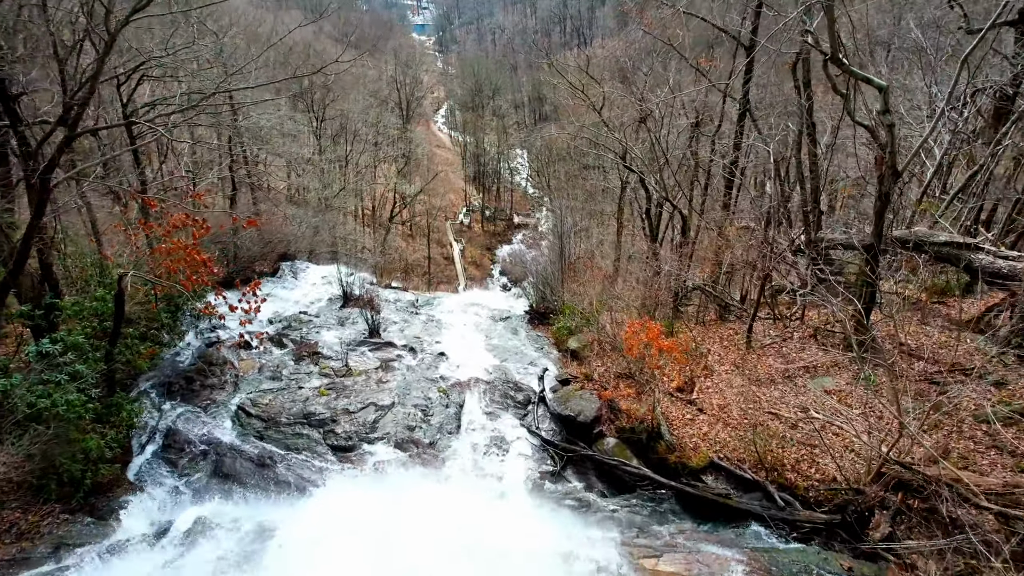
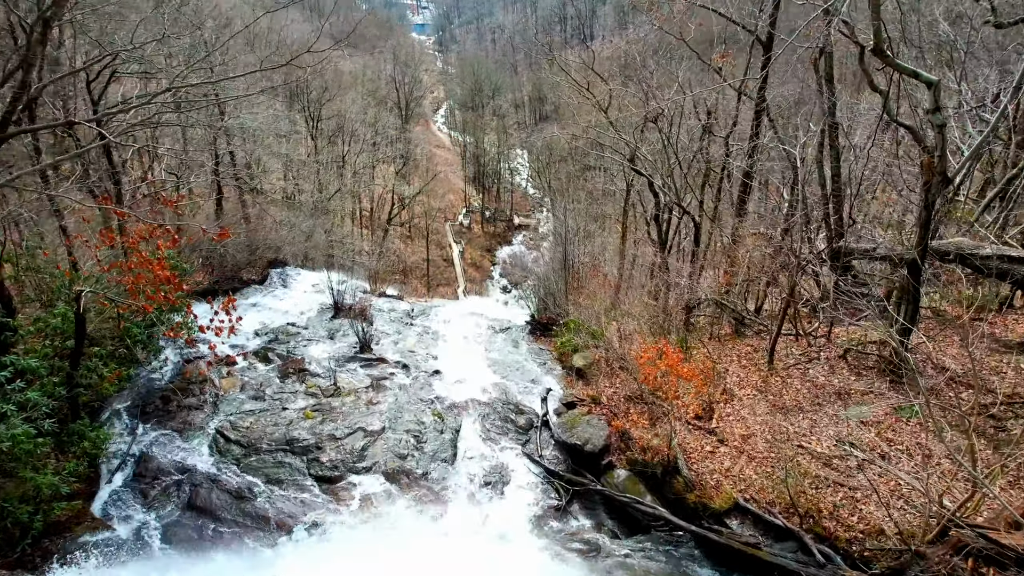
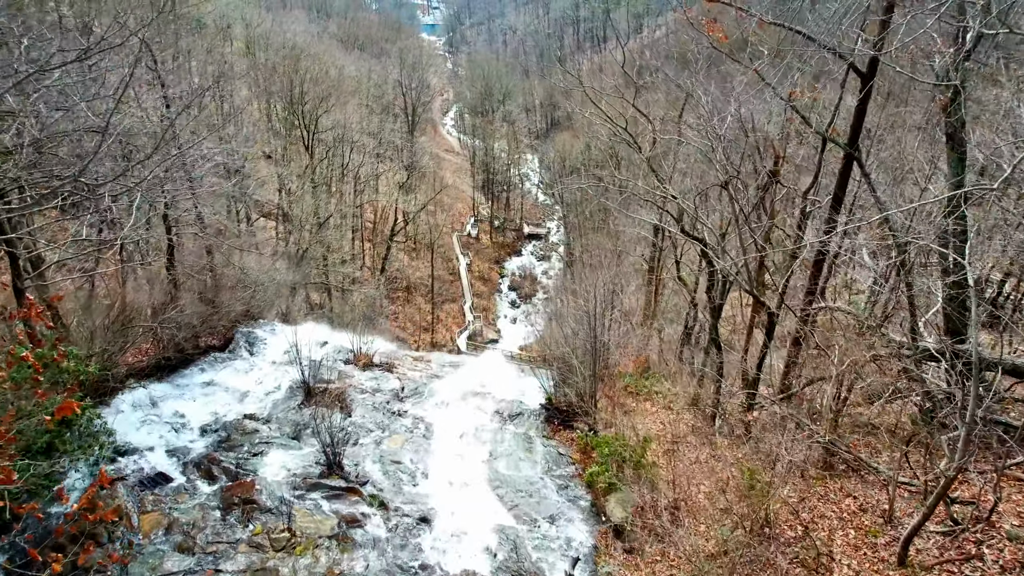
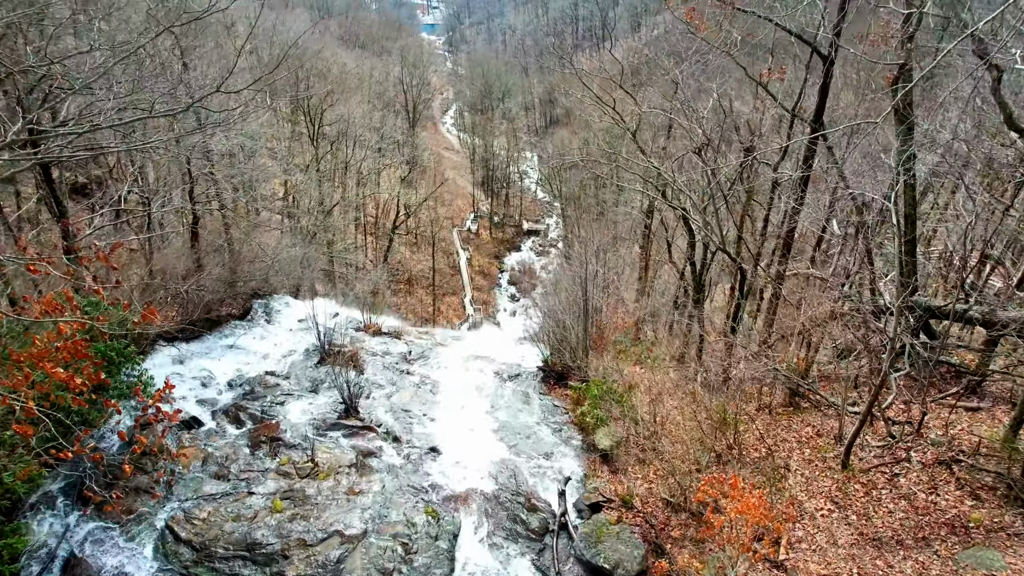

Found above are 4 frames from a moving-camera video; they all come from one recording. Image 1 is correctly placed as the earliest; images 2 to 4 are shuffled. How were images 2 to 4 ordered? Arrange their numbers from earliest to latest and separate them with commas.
2, 4, 3
